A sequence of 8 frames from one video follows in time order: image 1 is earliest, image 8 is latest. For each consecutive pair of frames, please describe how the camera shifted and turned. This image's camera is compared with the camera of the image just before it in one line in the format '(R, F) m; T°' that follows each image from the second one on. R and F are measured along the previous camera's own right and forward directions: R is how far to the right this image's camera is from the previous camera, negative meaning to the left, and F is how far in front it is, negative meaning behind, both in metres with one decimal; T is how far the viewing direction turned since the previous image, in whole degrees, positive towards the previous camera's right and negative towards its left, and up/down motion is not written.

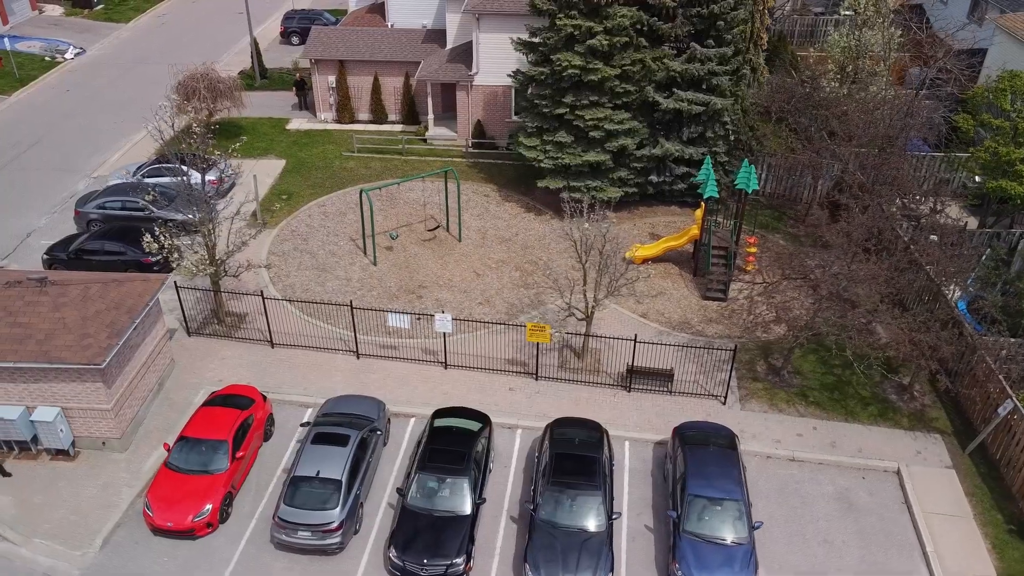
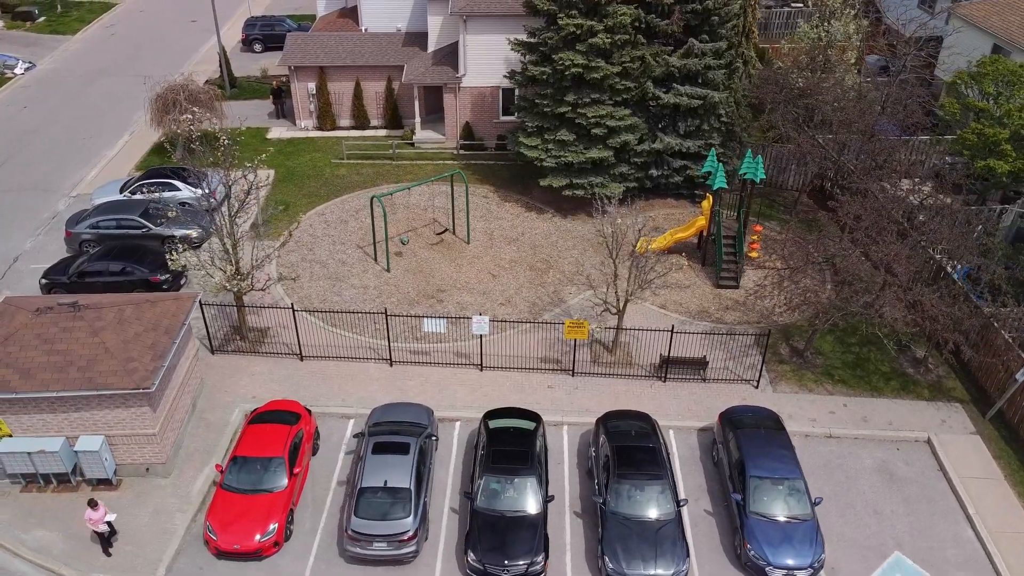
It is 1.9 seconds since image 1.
(-2.2, 0.0) m; +5°
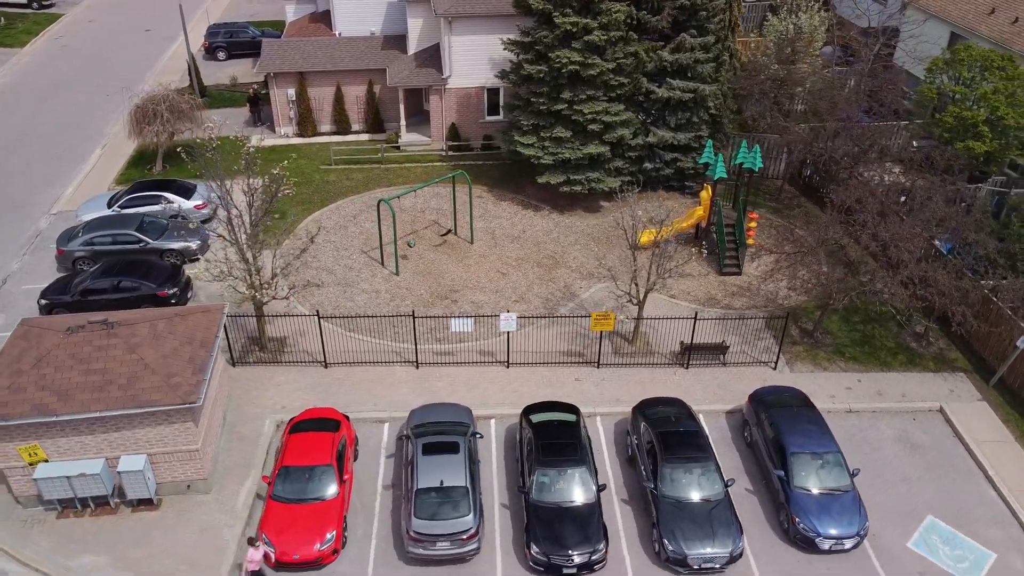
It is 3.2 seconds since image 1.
(-1.9, -0.1) m; +4°
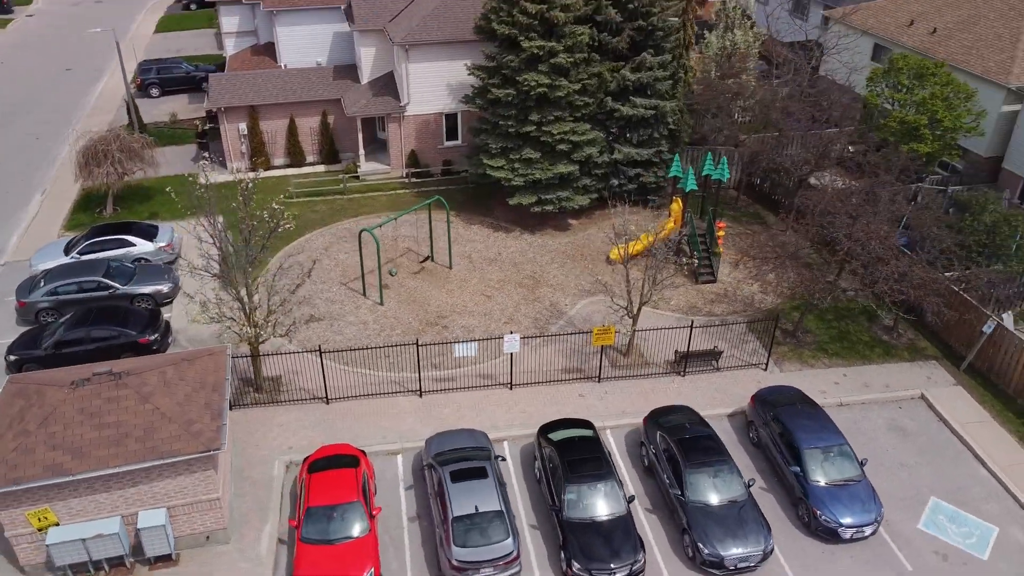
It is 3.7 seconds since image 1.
(-1.9, 0.0) m; +6°
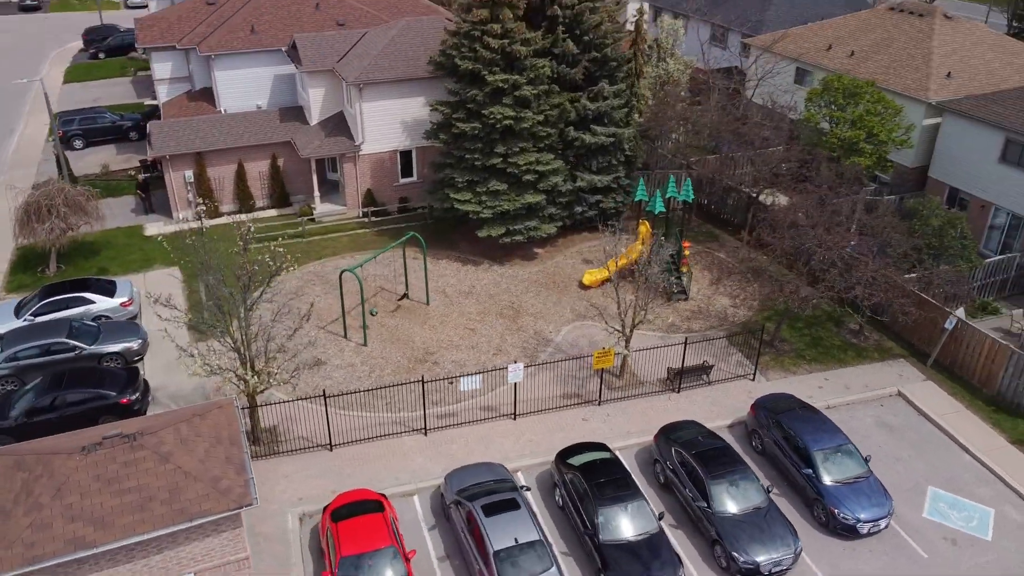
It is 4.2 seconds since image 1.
(-2.1, +0.1) m; +7°
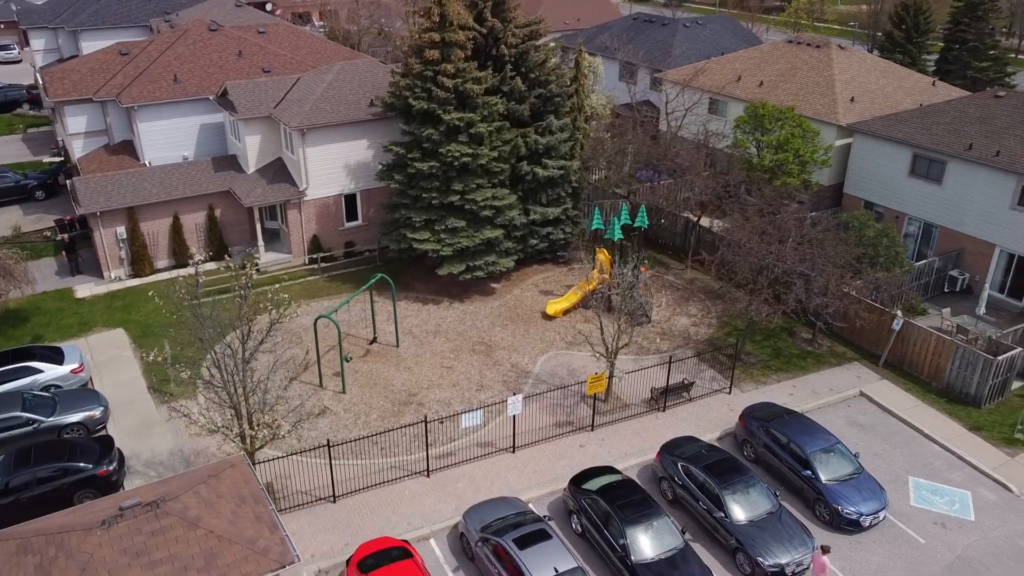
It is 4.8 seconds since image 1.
(-2.4, +0.1) m; +8°
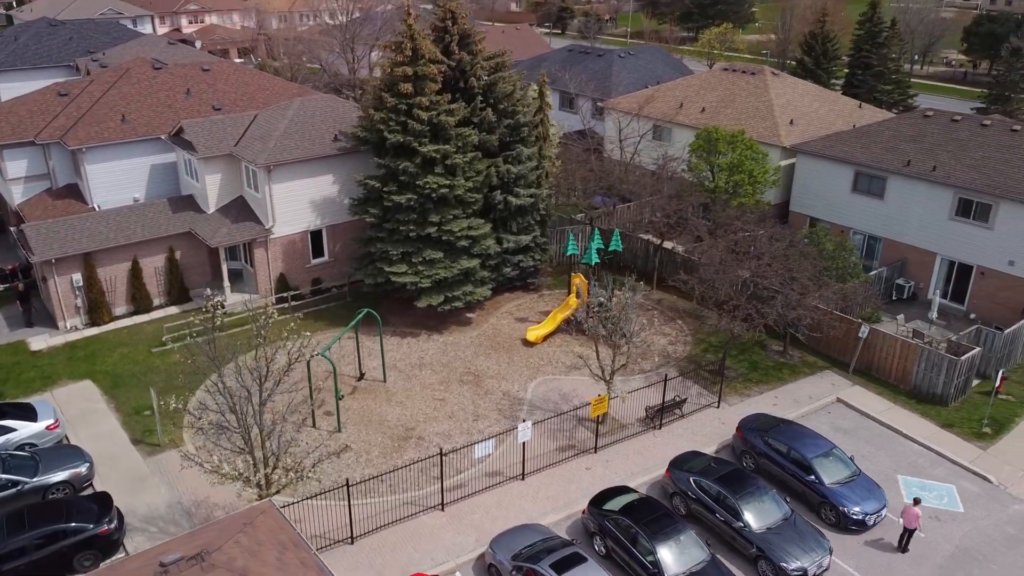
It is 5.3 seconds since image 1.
(-2.0, 0.0) m; +6°
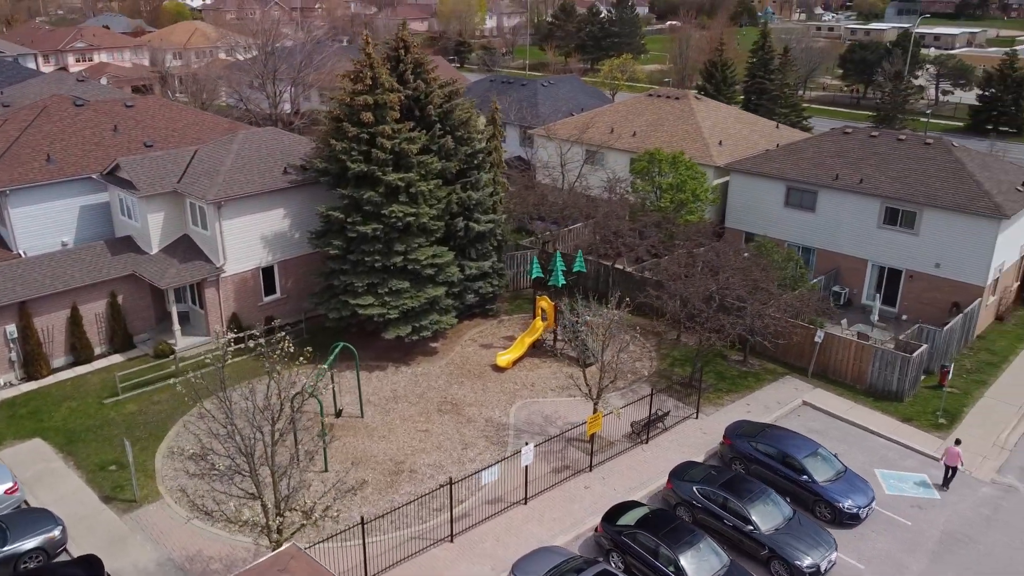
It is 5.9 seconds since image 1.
(-2.2, +0.2) m; +8°
